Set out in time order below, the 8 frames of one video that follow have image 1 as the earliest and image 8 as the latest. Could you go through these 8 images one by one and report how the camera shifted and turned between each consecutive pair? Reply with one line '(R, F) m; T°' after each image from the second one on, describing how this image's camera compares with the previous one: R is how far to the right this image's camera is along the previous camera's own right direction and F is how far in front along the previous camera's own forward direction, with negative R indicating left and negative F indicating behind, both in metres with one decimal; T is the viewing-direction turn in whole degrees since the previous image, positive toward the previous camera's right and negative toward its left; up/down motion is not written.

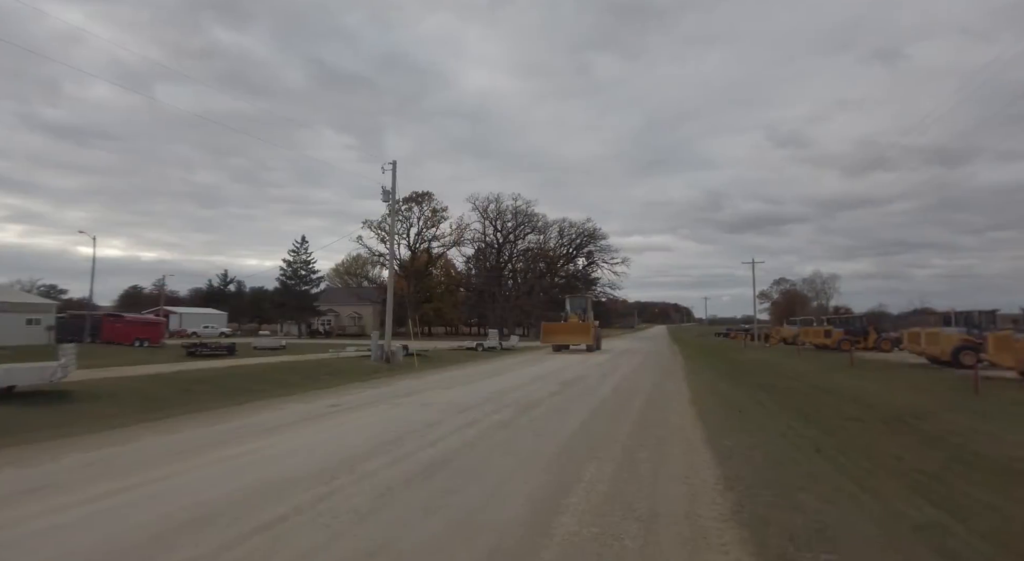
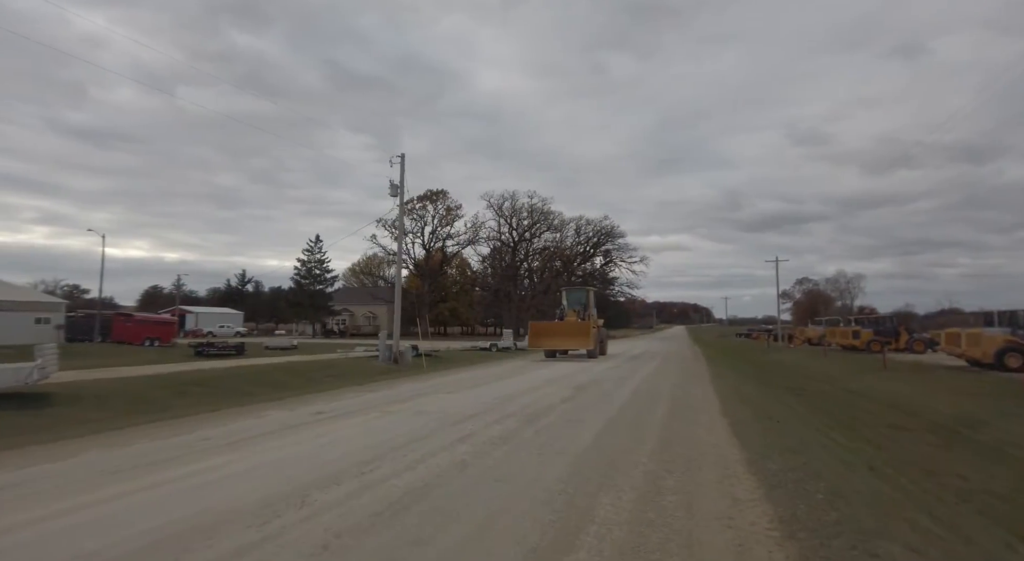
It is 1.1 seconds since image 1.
(+0.2, +1.2) m; -2°
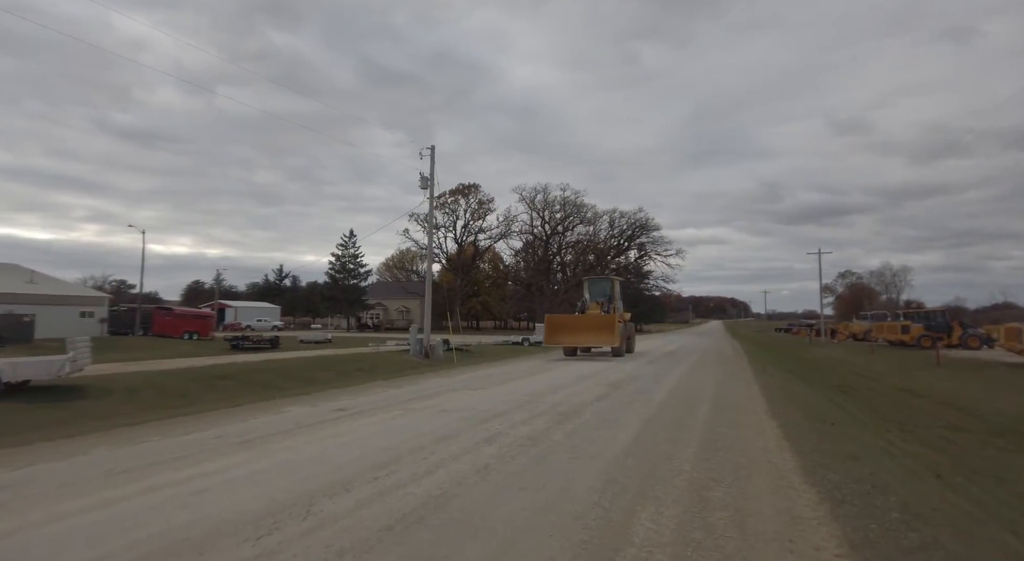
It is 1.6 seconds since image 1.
(+0.1, +0.5) m; -3°
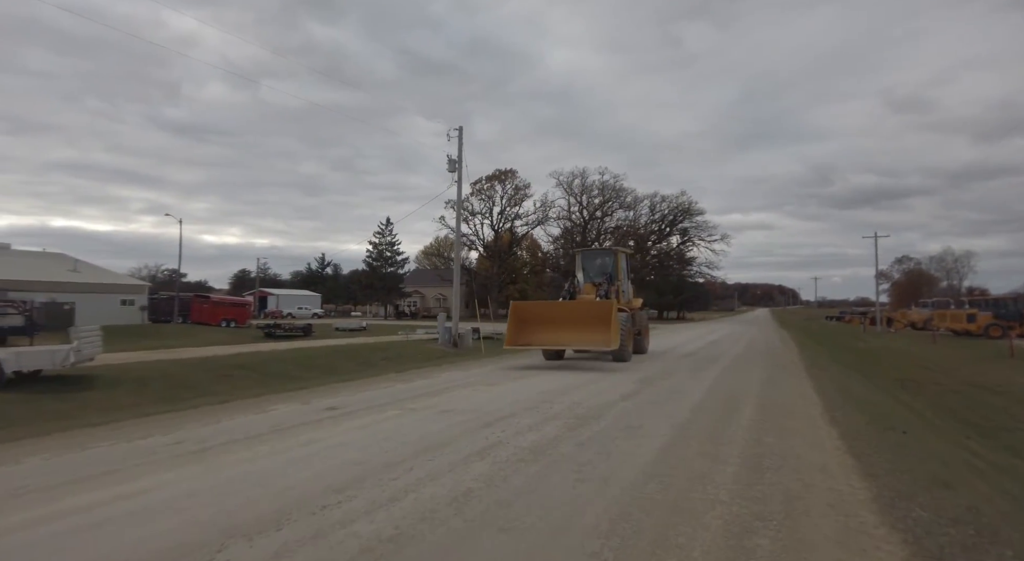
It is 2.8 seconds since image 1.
(+0.4, +1.1) m; -4°
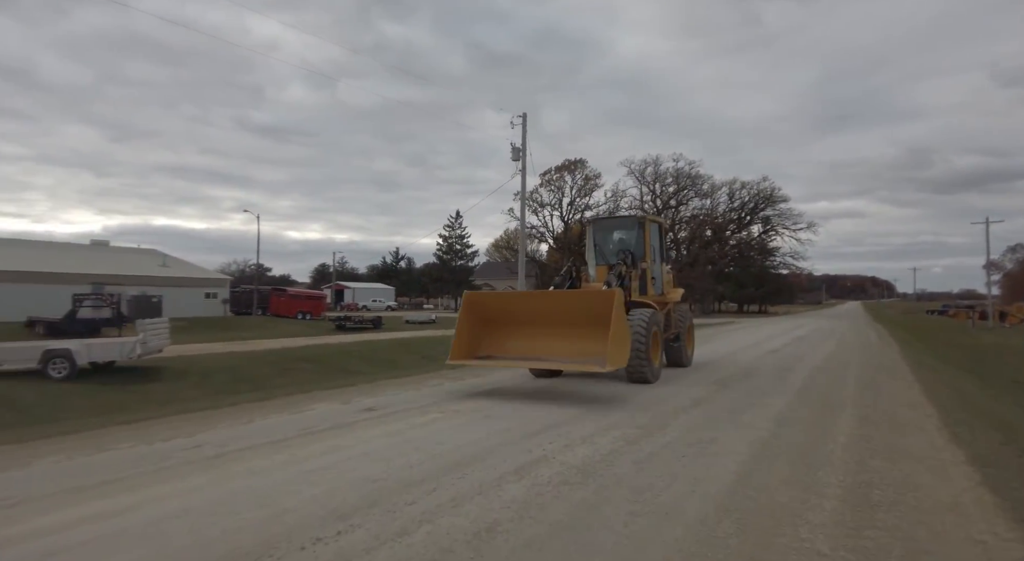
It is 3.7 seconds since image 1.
(+0.3, +0.8) m; -8°
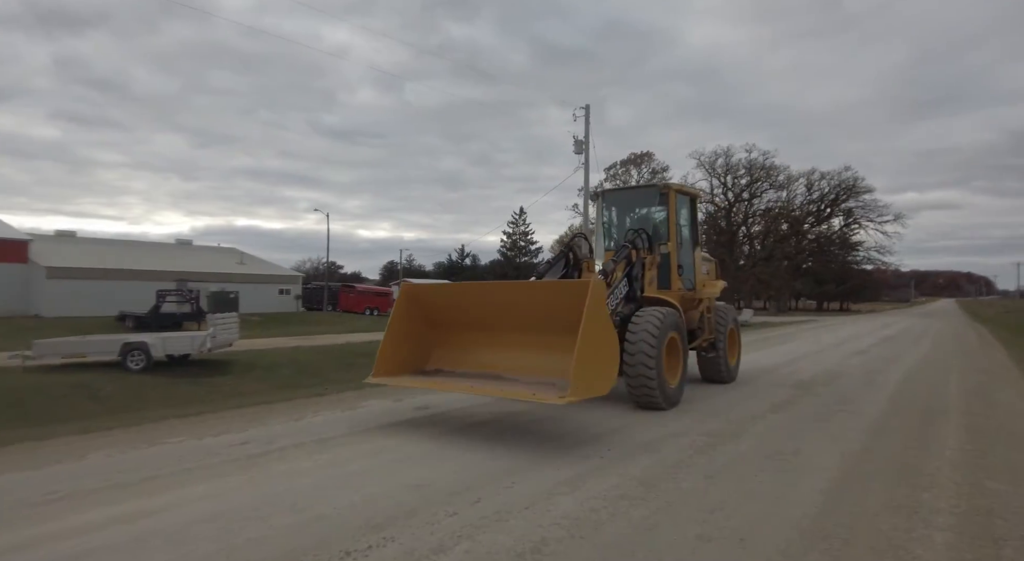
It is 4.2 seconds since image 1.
(+0.1, +0.4) m; -7°
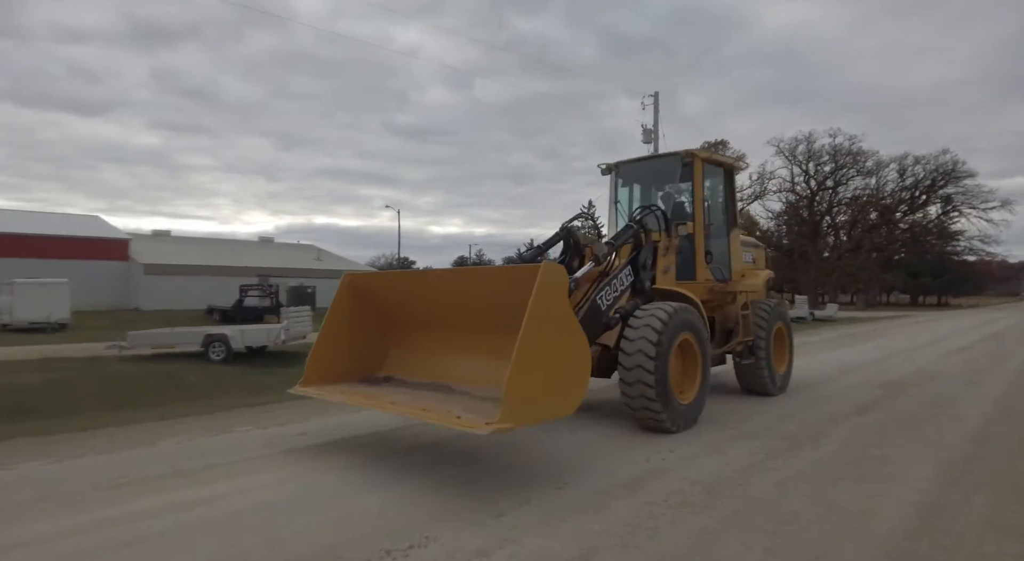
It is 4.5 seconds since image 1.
(+0.1, +0.2) m; -7°
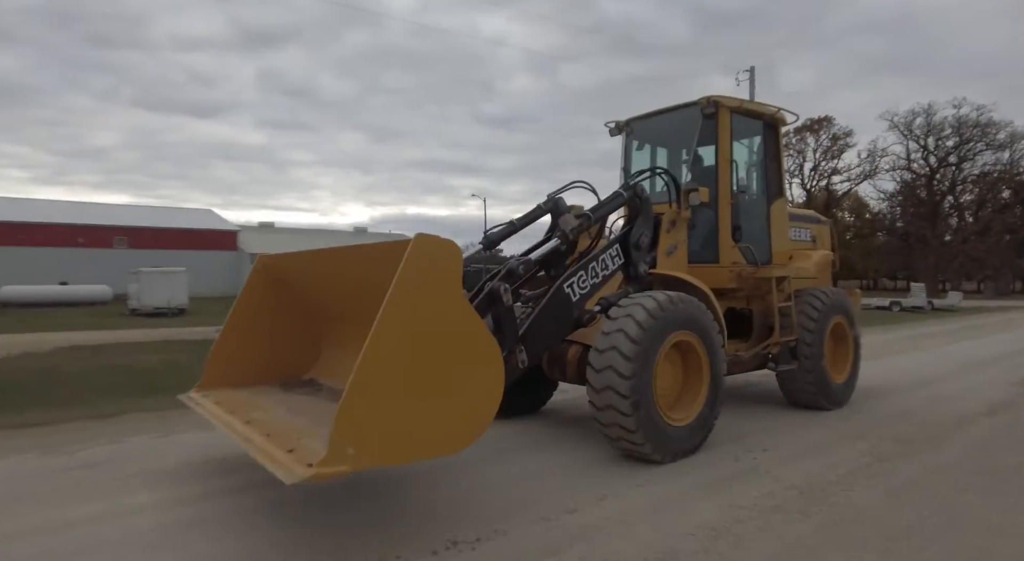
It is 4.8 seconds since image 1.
(+0.1, +0.1) m; -9°
